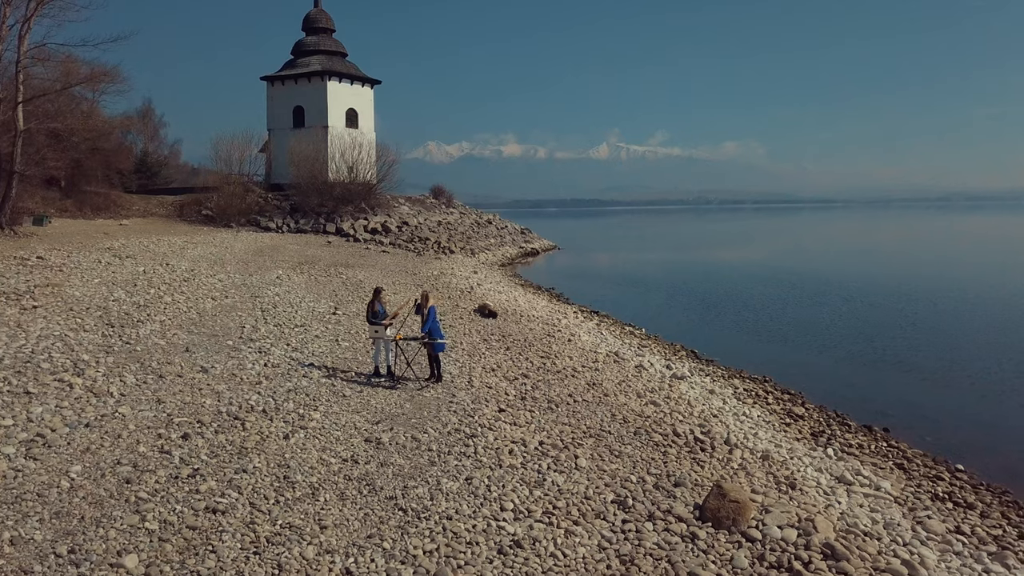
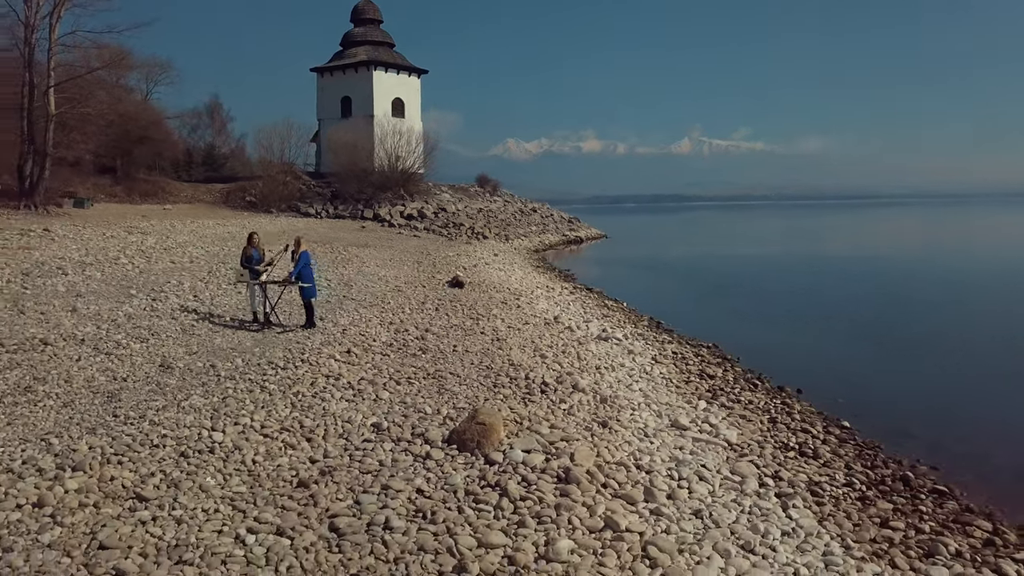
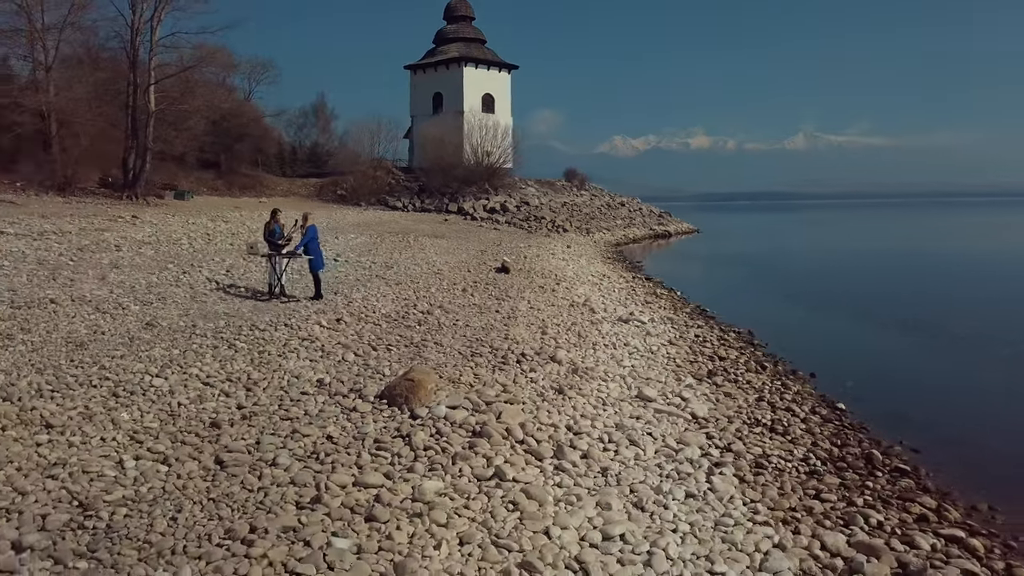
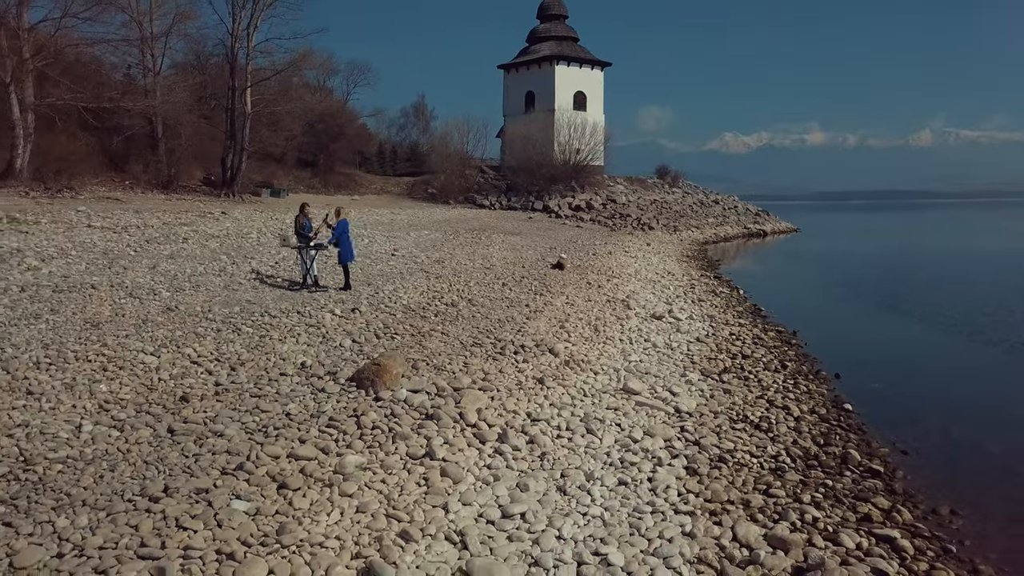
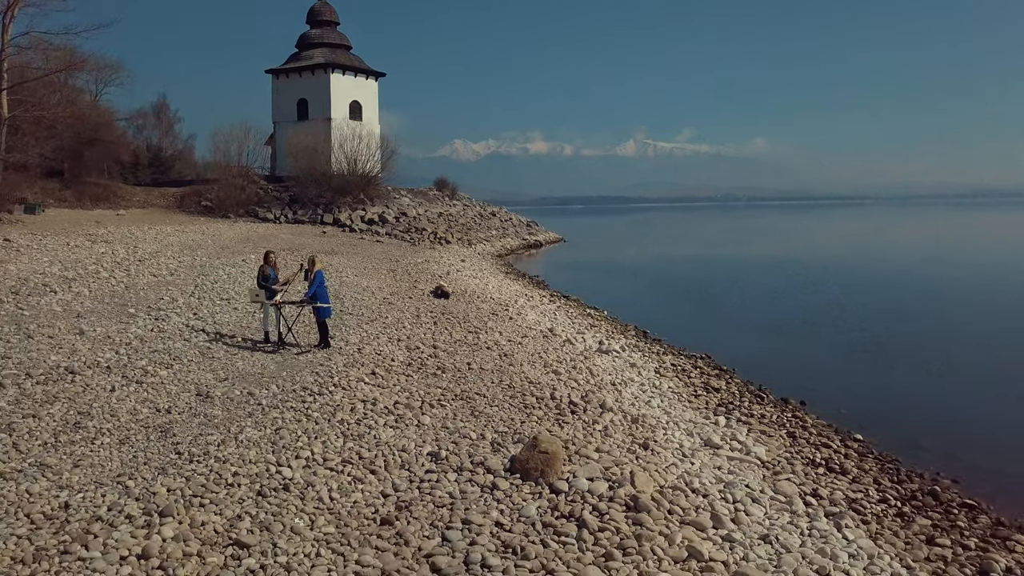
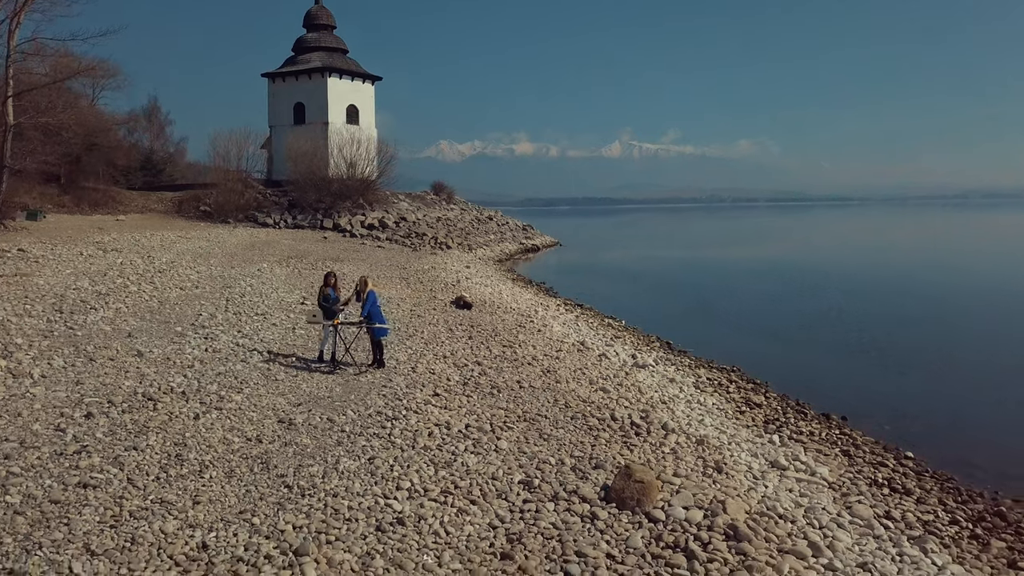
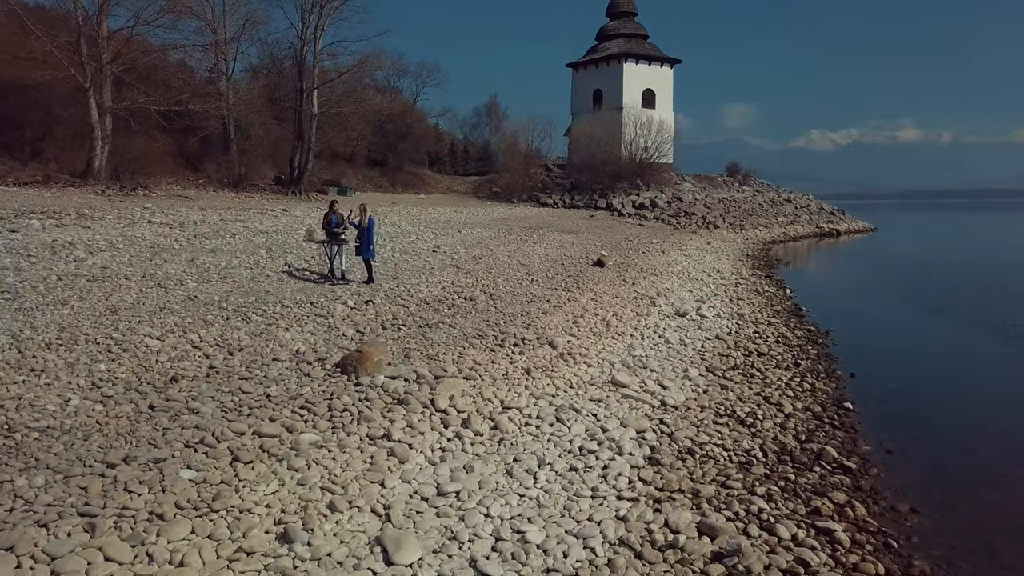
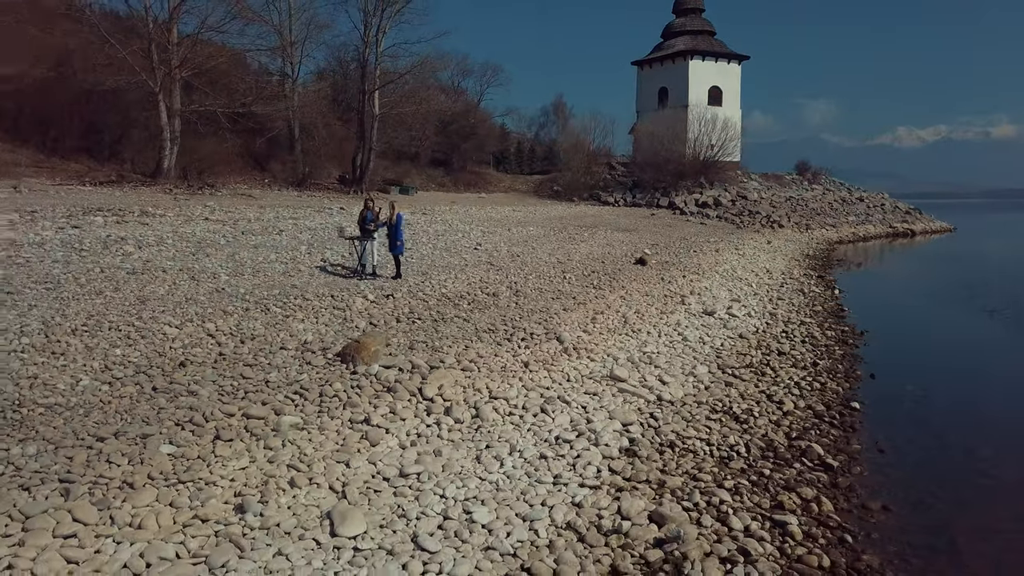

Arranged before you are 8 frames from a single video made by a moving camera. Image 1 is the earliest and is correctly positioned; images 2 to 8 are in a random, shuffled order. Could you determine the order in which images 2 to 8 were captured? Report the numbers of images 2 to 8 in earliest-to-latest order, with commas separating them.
6, 5, 2, 3, 4, 7, 8
